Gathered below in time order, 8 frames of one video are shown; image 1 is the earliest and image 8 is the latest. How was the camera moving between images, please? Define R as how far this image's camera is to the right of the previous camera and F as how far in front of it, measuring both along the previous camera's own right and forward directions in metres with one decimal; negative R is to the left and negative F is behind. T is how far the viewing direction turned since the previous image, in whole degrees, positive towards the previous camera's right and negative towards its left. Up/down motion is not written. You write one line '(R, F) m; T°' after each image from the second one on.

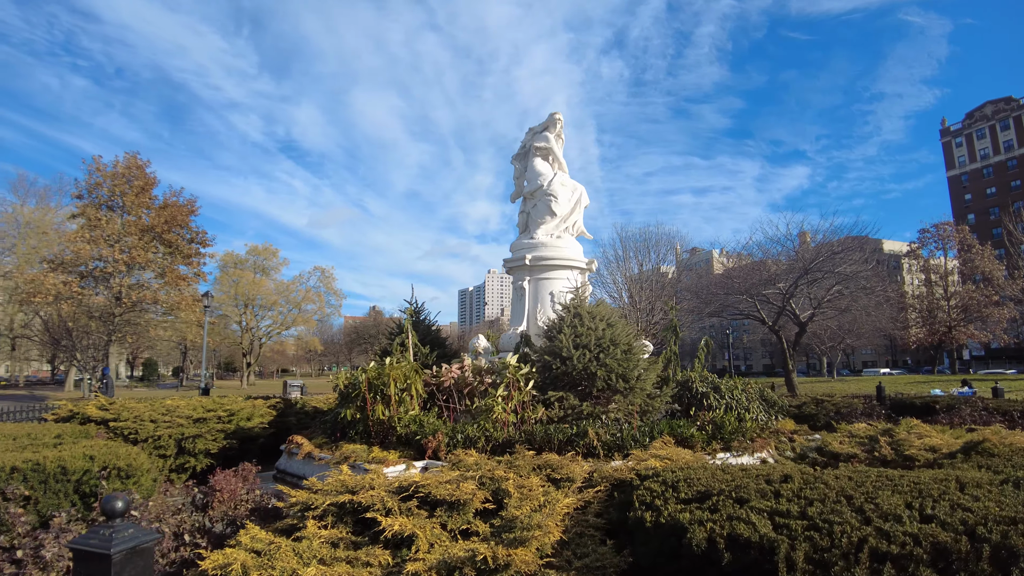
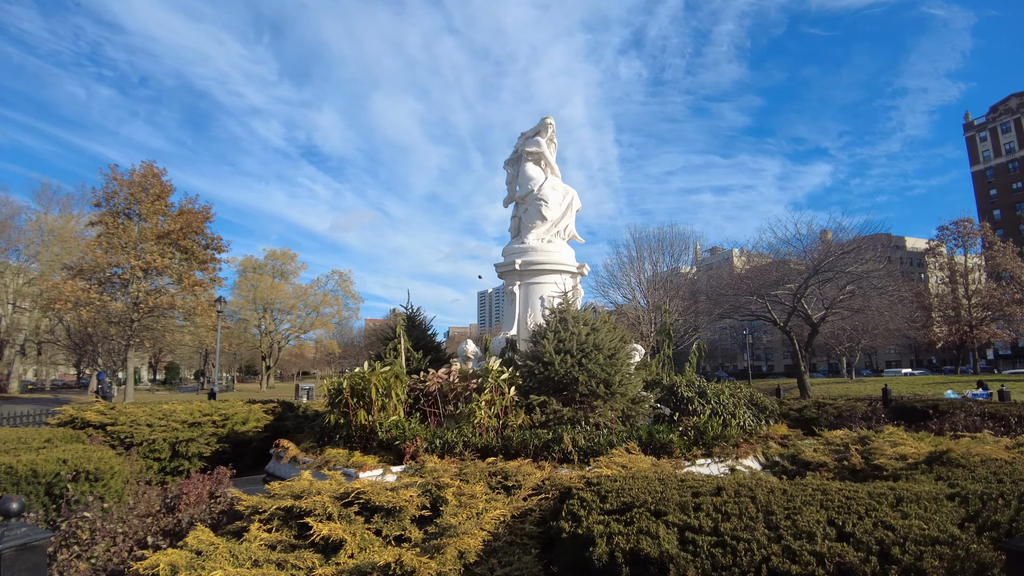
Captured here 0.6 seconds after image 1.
(+0.5, 0.0) m; -2°
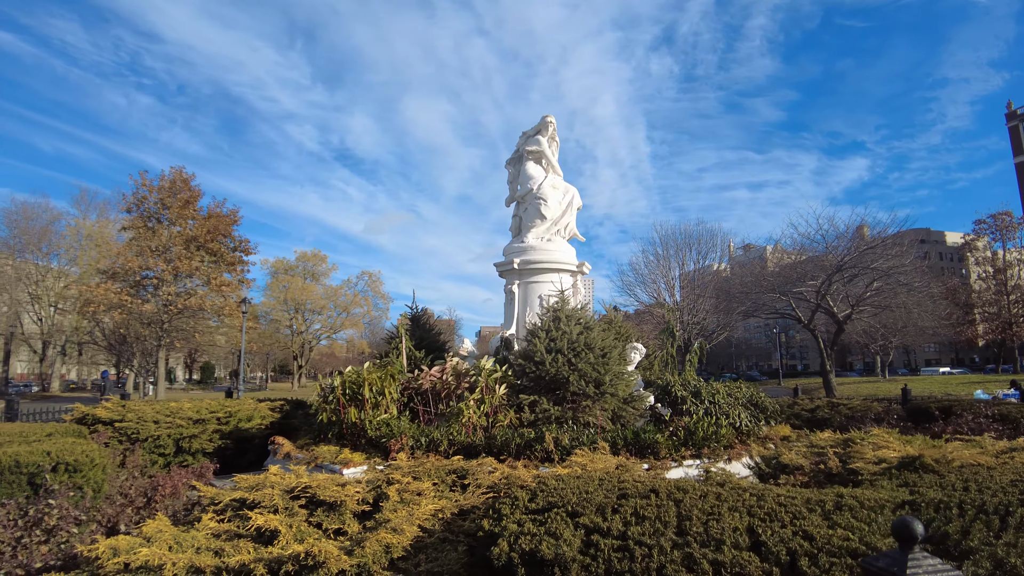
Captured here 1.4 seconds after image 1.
(+0.6, 0.0) m; -3°
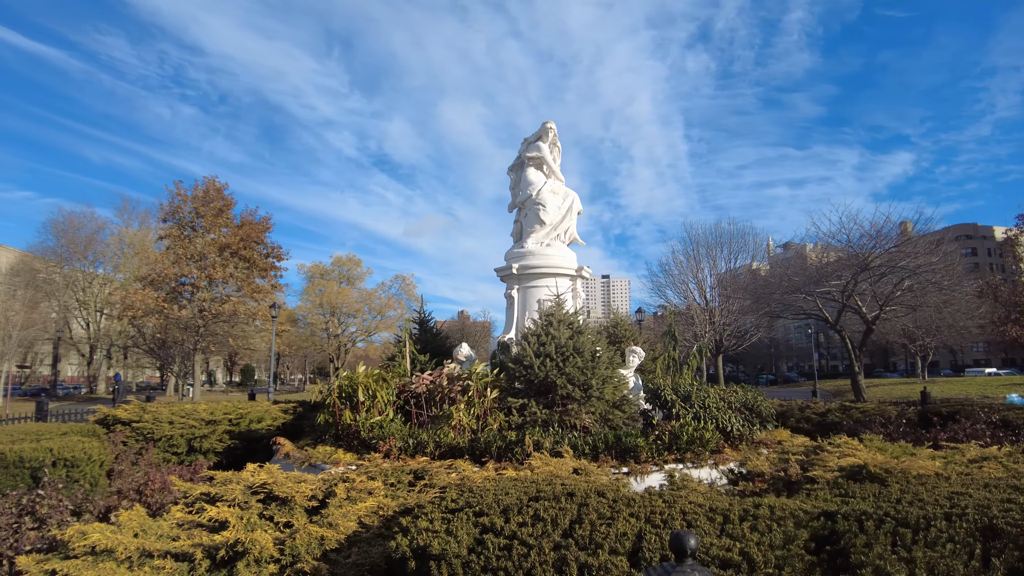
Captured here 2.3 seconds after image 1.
(+0.6, -0.2) m; -3°
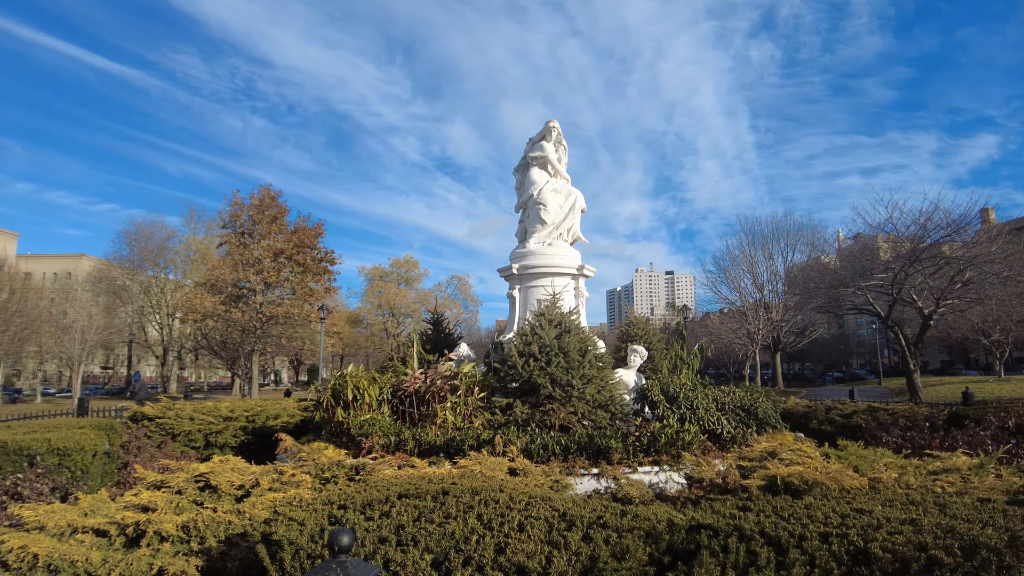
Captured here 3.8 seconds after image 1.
(+1.1, 0.0) m; -5°
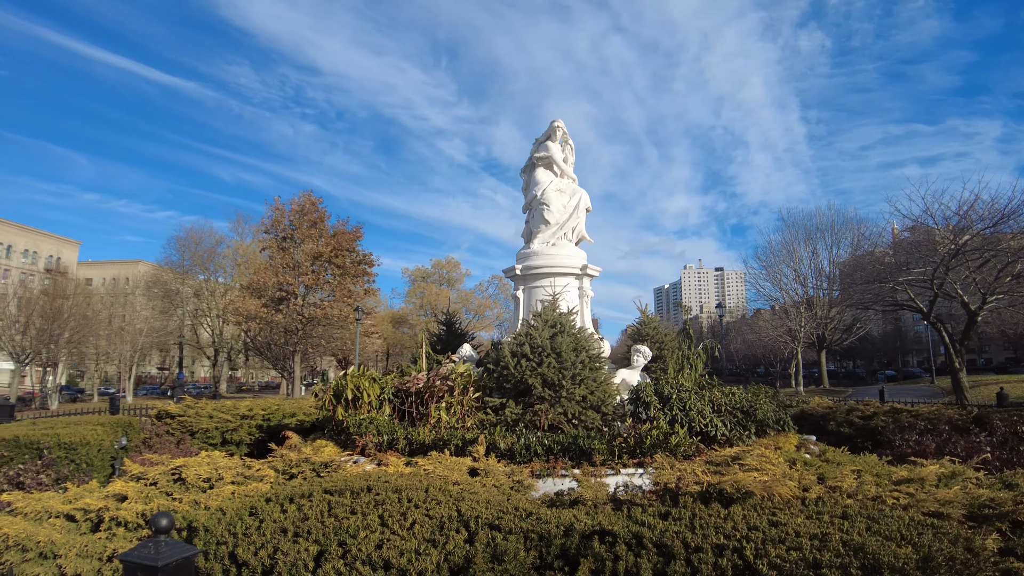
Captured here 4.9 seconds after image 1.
(+0.7, 0.0) m; -4°
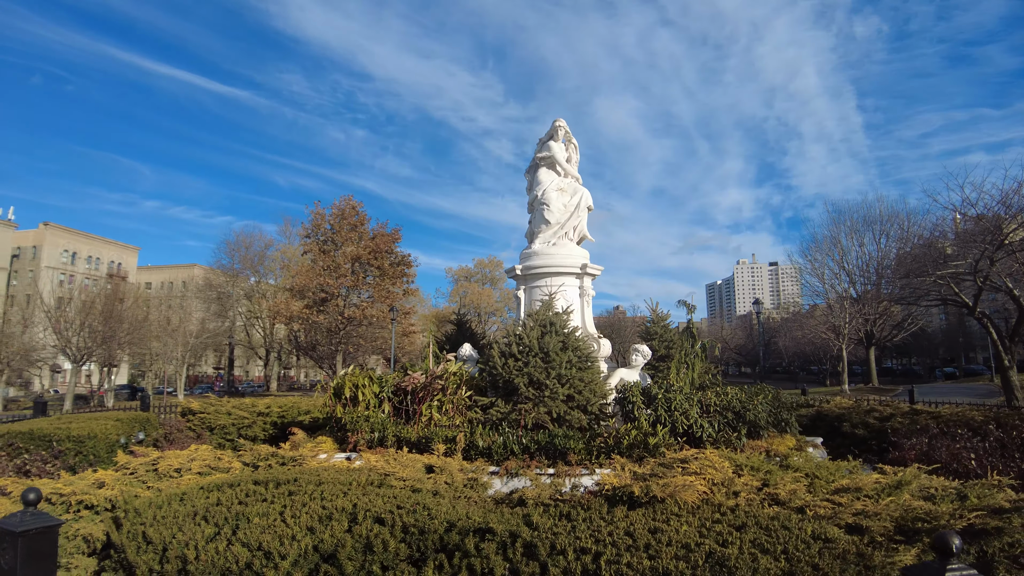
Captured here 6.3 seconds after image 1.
(+0.8, -0.1) m; -4°
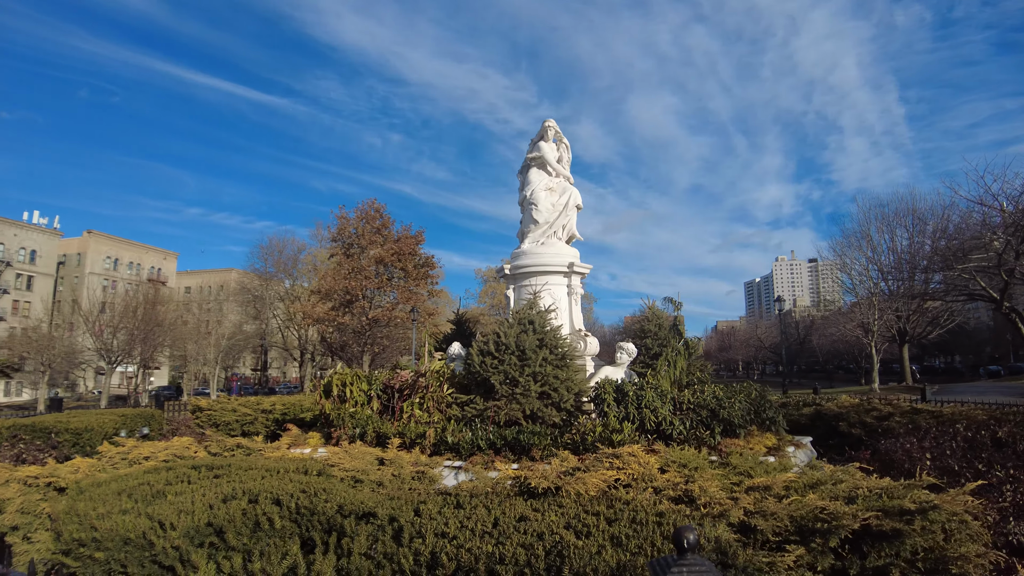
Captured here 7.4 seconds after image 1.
(+0.8, -0.1) m; -3°
